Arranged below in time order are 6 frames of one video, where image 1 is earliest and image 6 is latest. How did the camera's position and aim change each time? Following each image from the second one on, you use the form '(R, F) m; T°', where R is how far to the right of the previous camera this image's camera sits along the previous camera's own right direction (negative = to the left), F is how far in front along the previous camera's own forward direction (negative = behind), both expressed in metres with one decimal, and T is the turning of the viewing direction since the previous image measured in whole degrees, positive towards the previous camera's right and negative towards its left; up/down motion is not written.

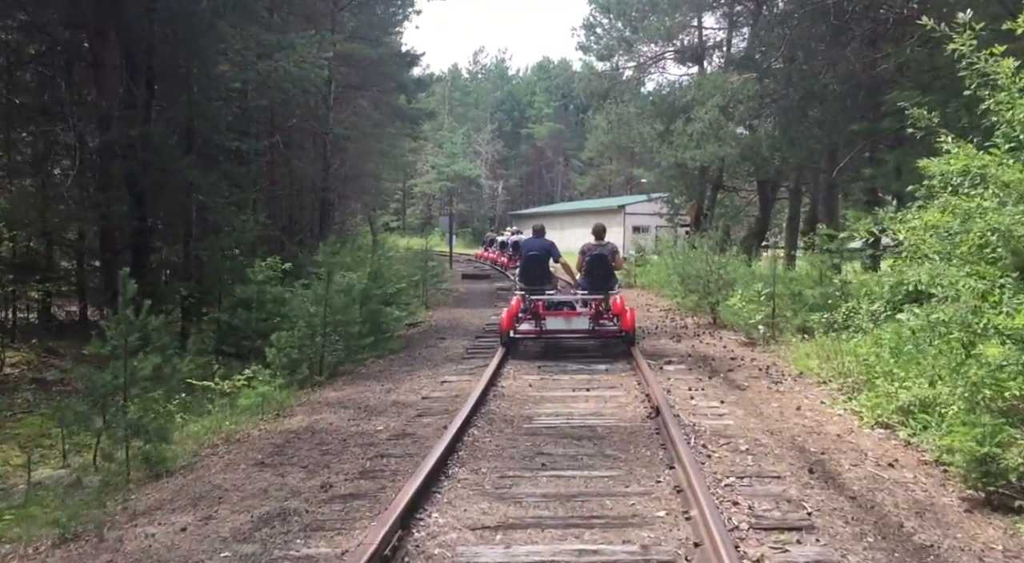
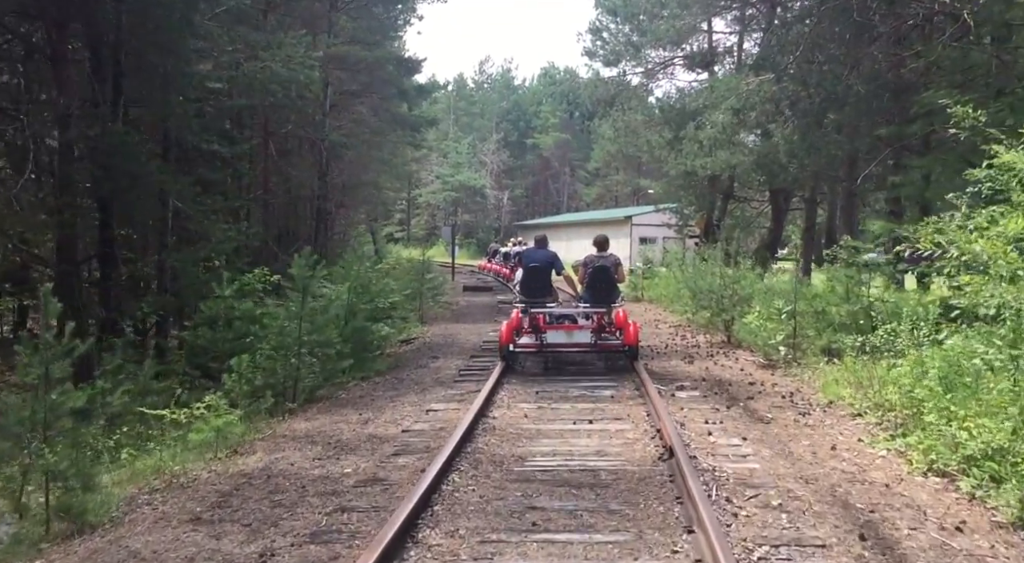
(+0.1, +1.3) m; 0°
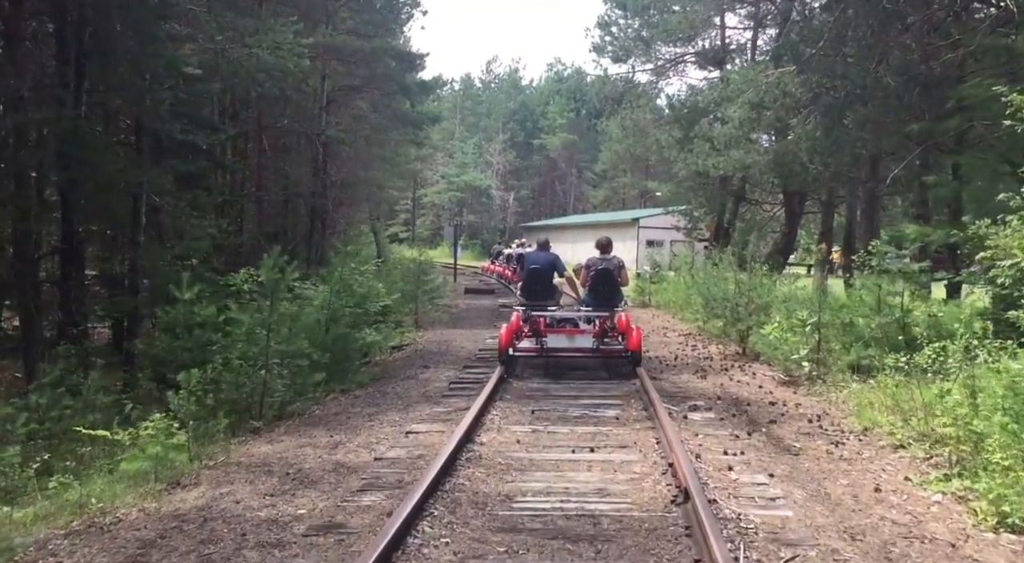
(+0.1, +1.3) m; 0°
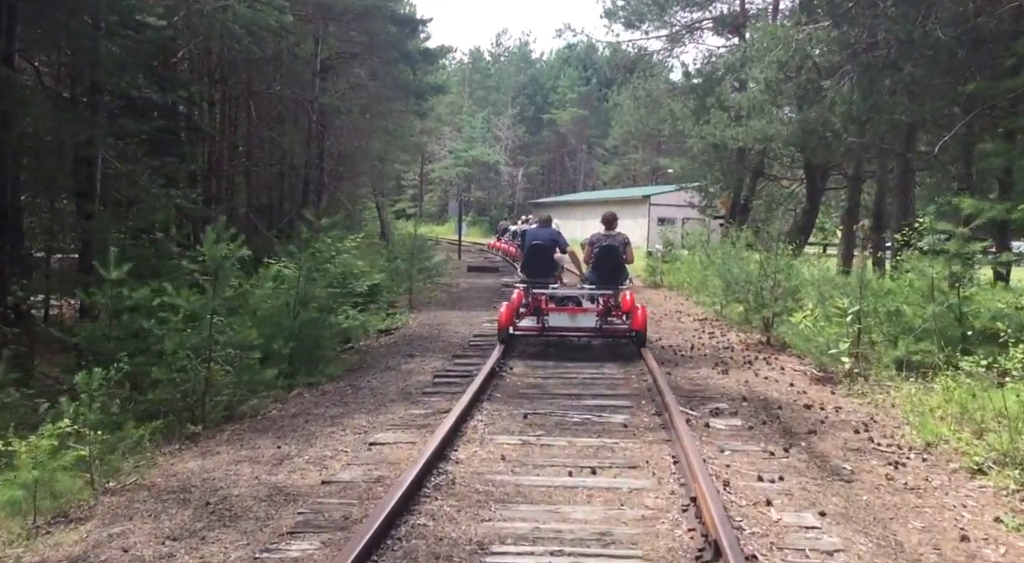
(+0.2, +1.7) m; -1°
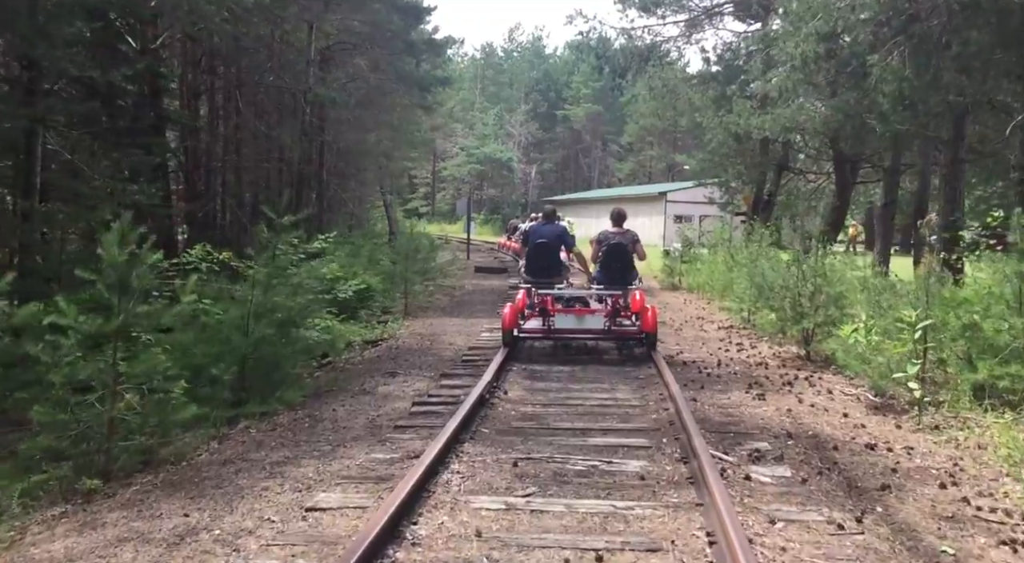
(+0.2, +1.9) m; -1°
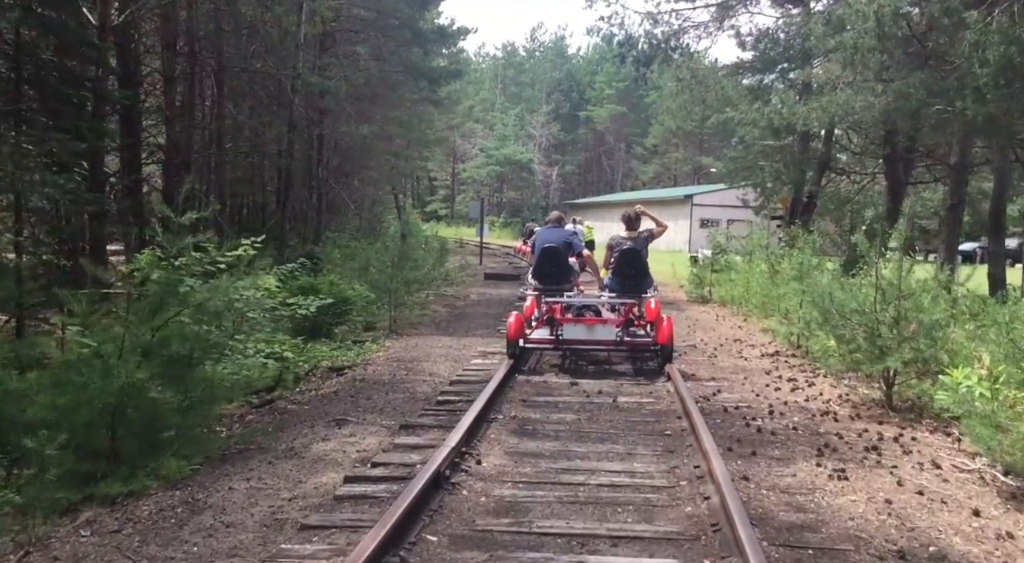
(+0.3, +2.9) m; -1°
